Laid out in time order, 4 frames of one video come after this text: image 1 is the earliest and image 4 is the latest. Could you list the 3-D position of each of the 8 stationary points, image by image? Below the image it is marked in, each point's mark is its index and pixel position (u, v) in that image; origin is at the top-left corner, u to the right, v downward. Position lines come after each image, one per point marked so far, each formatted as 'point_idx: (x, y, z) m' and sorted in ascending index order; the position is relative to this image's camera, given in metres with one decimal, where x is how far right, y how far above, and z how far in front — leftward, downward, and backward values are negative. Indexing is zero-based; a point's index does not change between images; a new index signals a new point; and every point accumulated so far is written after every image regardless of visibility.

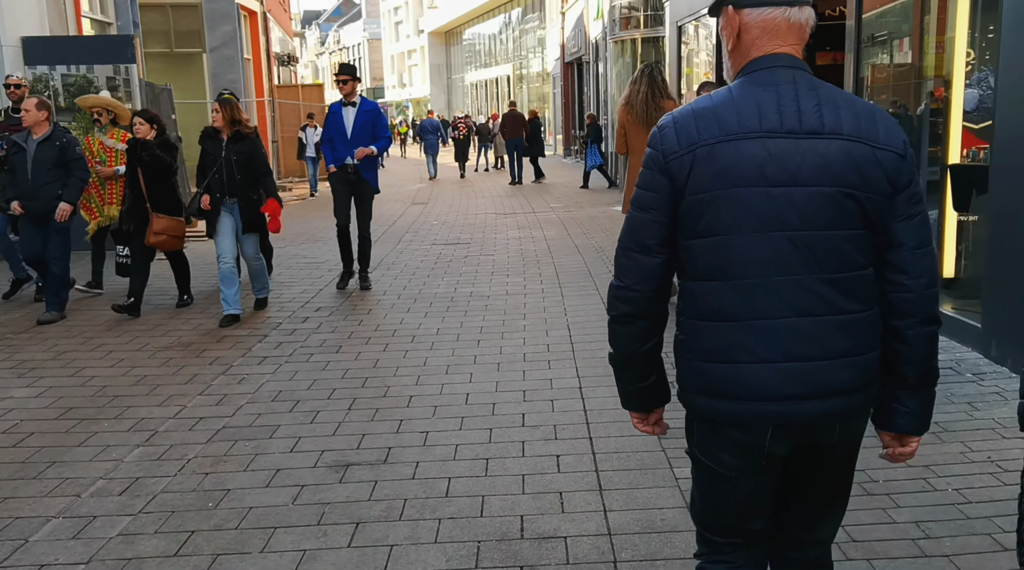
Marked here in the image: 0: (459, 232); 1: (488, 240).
0: (-0.7, +0.6, +11.8) m
1: (-0.3, +0.5, +11.1) m
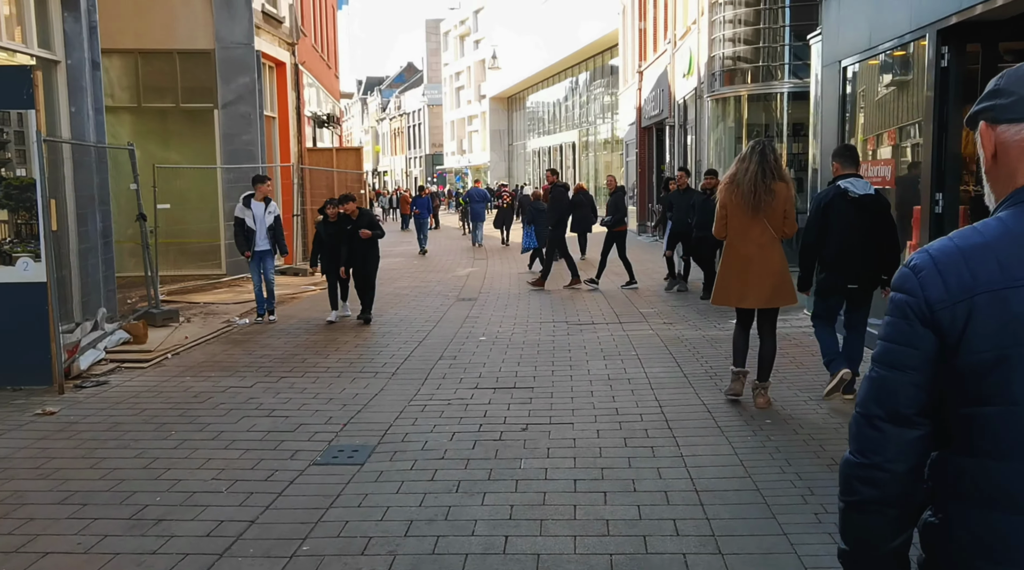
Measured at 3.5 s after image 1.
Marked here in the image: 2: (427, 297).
0: (0.0, -0.7, +8.0) m
1: (+0.4, -0.8, +7.2) m
2: (-1.2, -0.2, +13.4) m
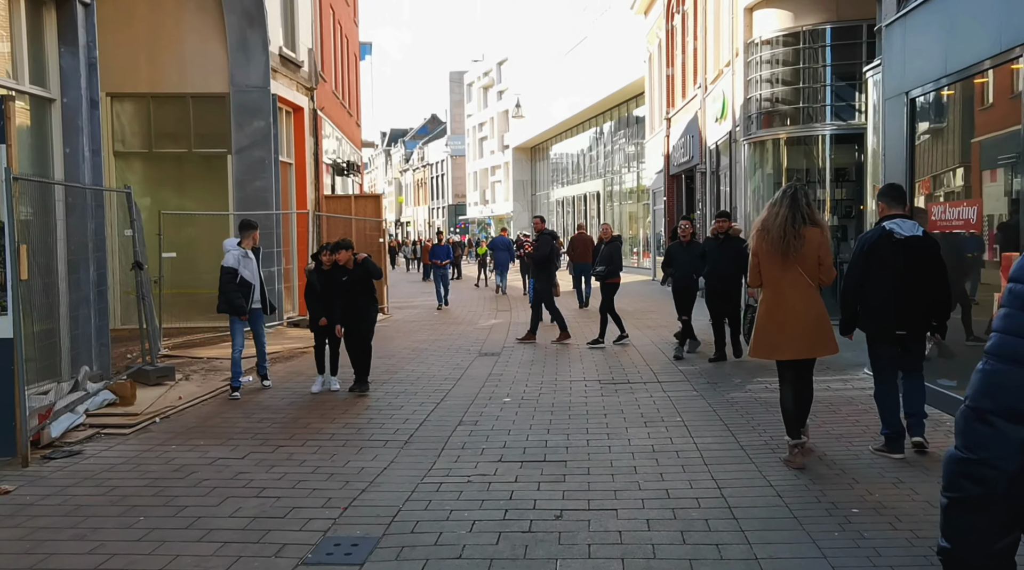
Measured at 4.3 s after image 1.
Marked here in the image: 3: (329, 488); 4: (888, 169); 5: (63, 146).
0: (+0.2, -1.1, +7.1) m
1: (+0.6, -1.2, +6.3) m
2: (-0.9, -0.9, +12.5) m
3: (-1.1, -1.2, +5.6) m
4: (+3.4, +1.0, +8.4) m
5: (-4.5, +1.4, +9.3) m
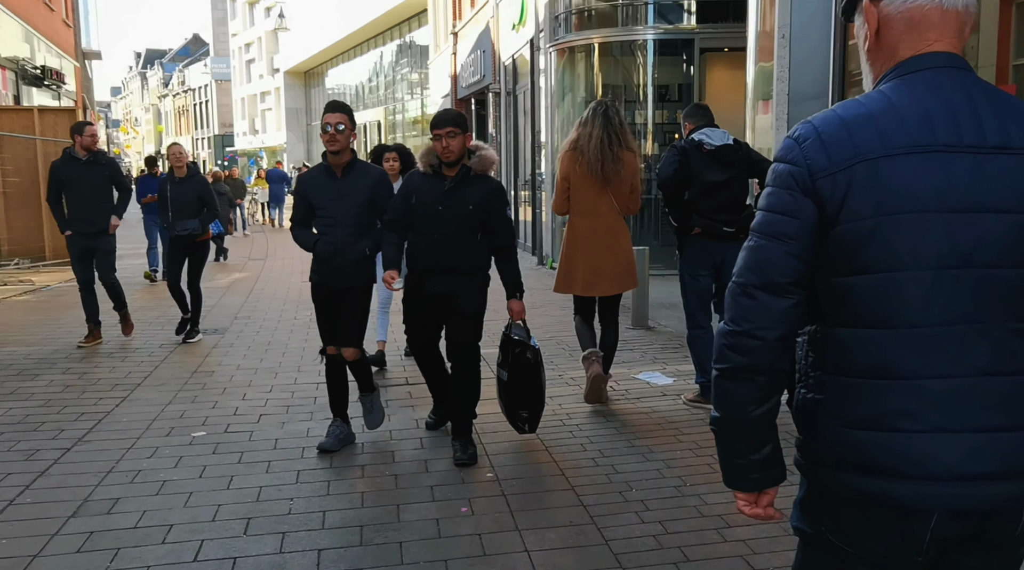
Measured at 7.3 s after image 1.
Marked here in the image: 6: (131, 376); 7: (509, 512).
0: (-1.1, -1.0, +3.6) m
1: (-0.6, -1.0, +2.9) m
2: (-3.4, -0.4, +8.6) m
3: (-2.1, -1.2, +1.9) m
4: (+1.6, +1.3, +5.5) m
5: (-6.2, +1.6, +4.5) m
6: (-2.7, -0.7, +6.5) m
7: (0.0, -0.9, +3.9) m
